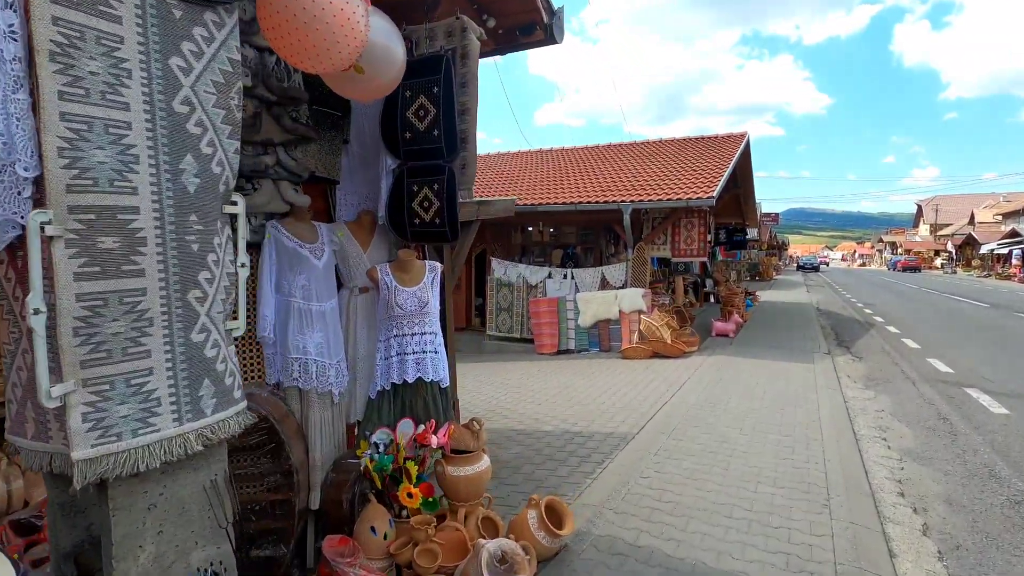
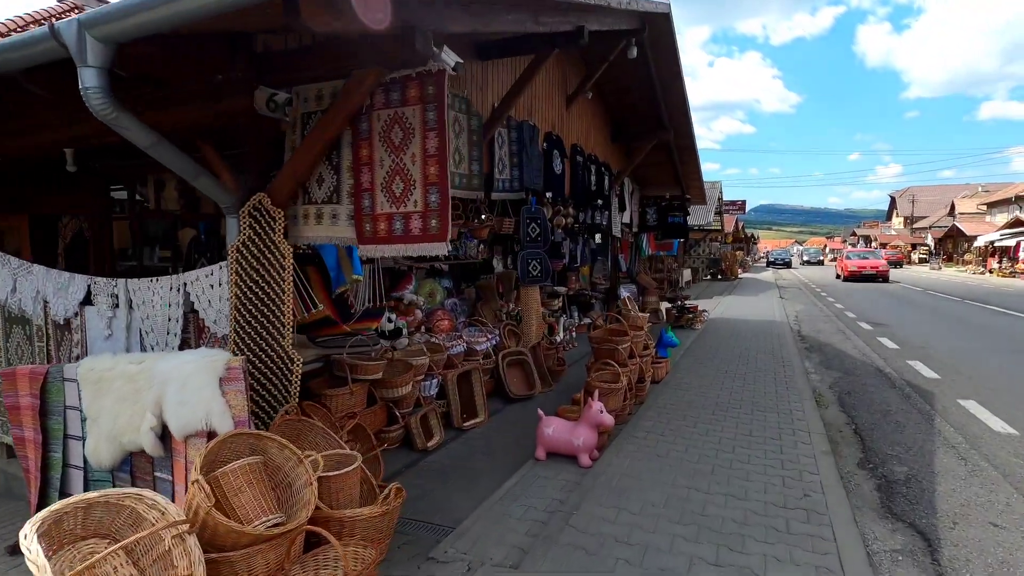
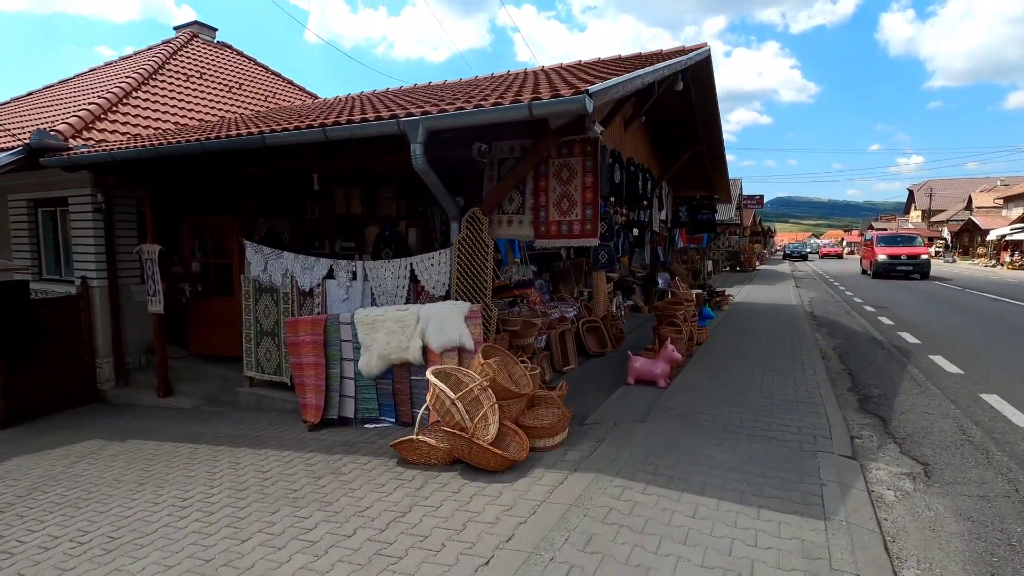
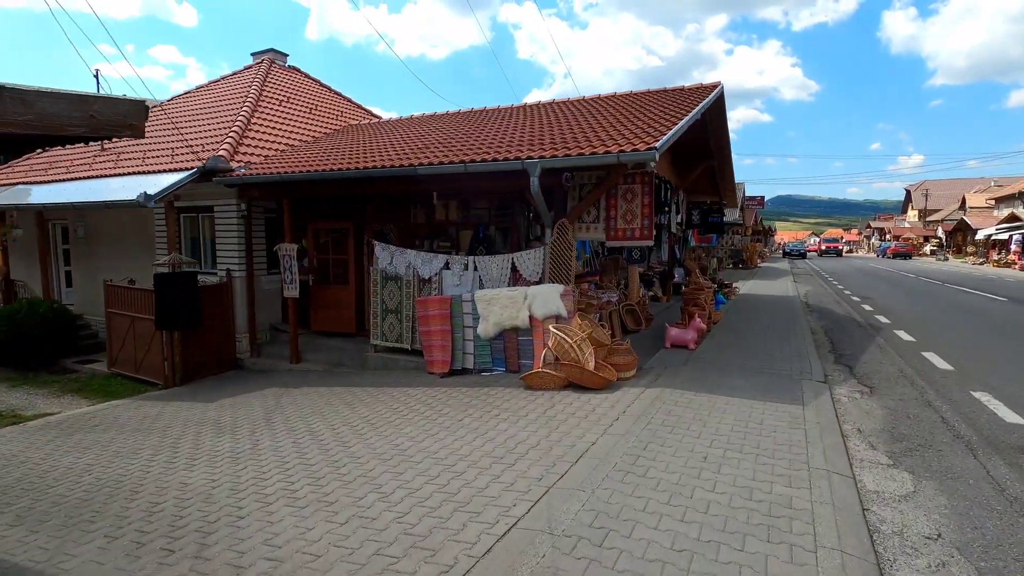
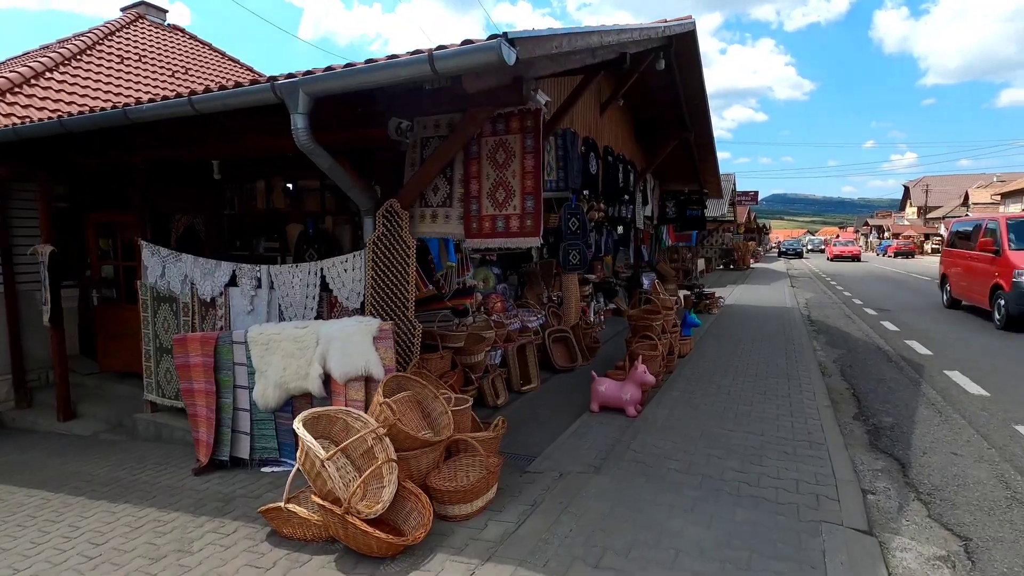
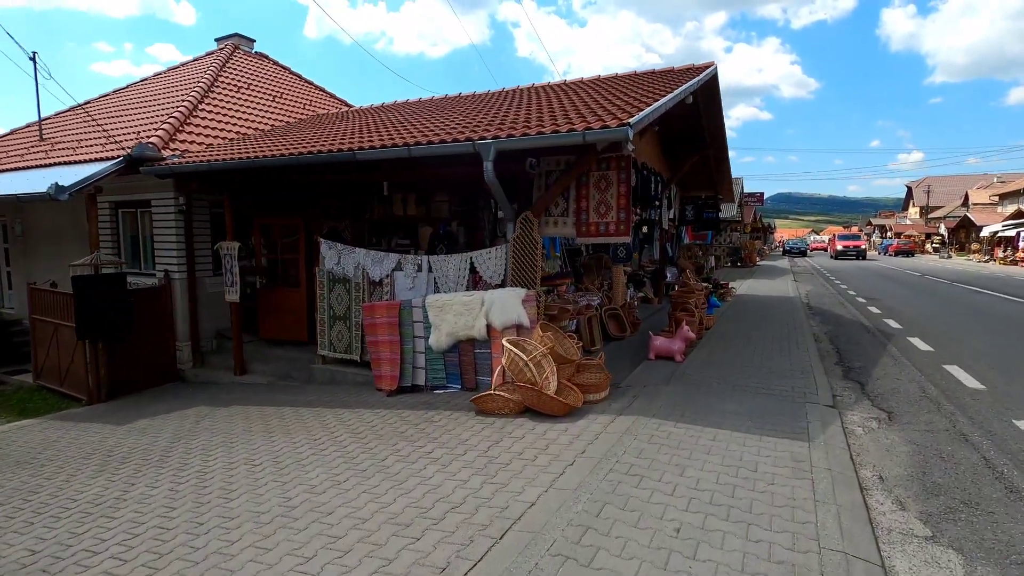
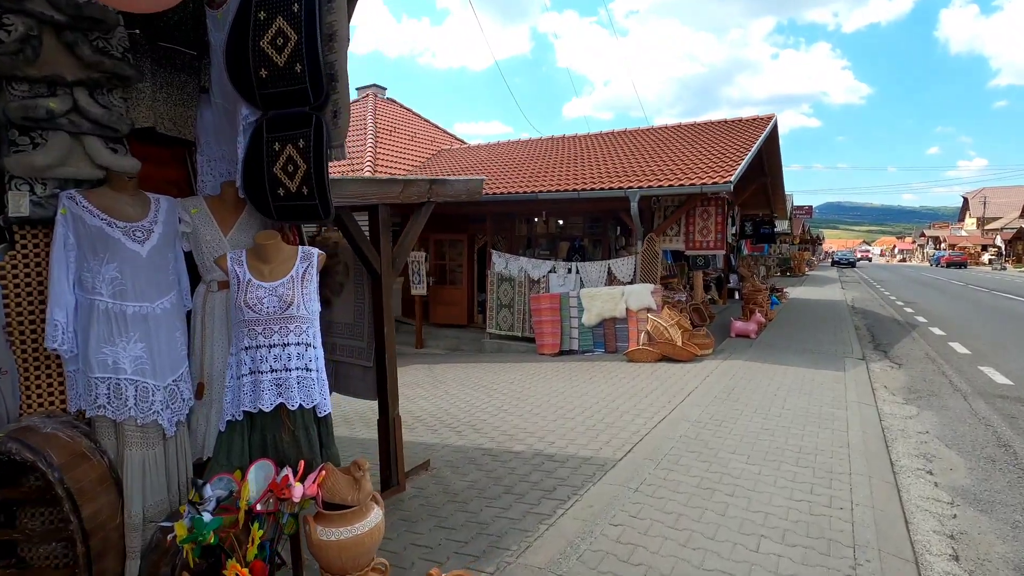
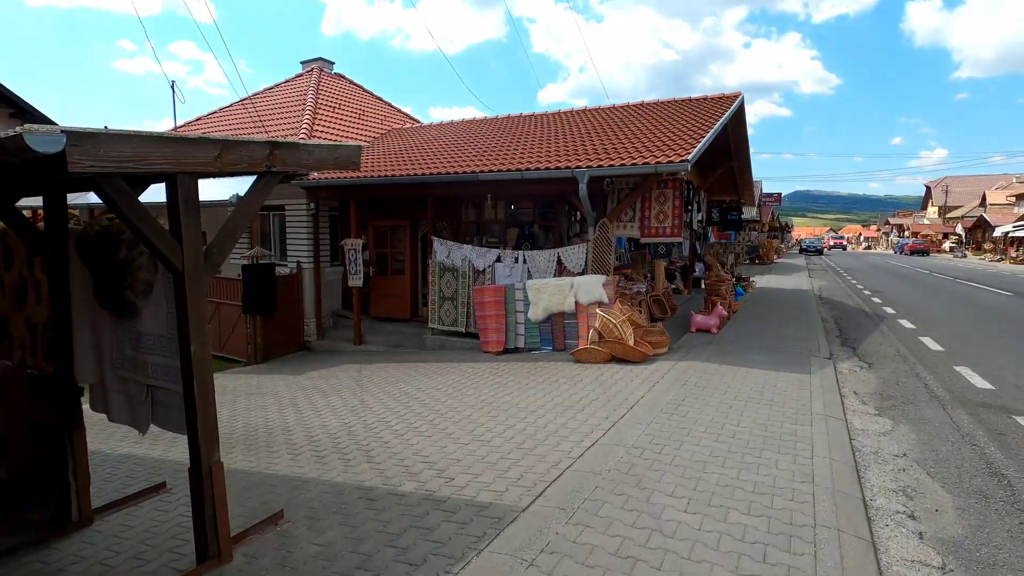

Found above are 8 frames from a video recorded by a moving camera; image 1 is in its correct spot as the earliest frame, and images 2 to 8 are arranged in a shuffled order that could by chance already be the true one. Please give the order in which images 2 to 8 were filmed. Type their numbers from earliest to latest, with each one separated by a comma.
7, 8, 4, 6, 3, 5, 2
